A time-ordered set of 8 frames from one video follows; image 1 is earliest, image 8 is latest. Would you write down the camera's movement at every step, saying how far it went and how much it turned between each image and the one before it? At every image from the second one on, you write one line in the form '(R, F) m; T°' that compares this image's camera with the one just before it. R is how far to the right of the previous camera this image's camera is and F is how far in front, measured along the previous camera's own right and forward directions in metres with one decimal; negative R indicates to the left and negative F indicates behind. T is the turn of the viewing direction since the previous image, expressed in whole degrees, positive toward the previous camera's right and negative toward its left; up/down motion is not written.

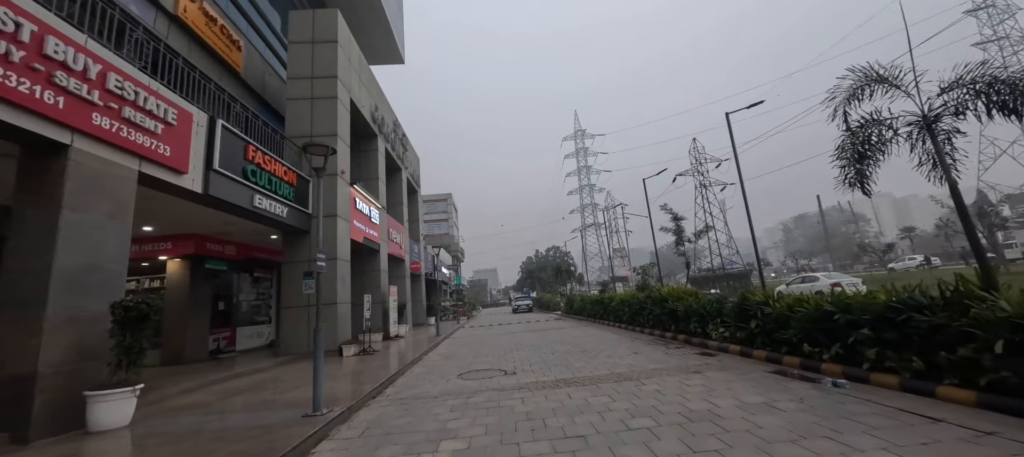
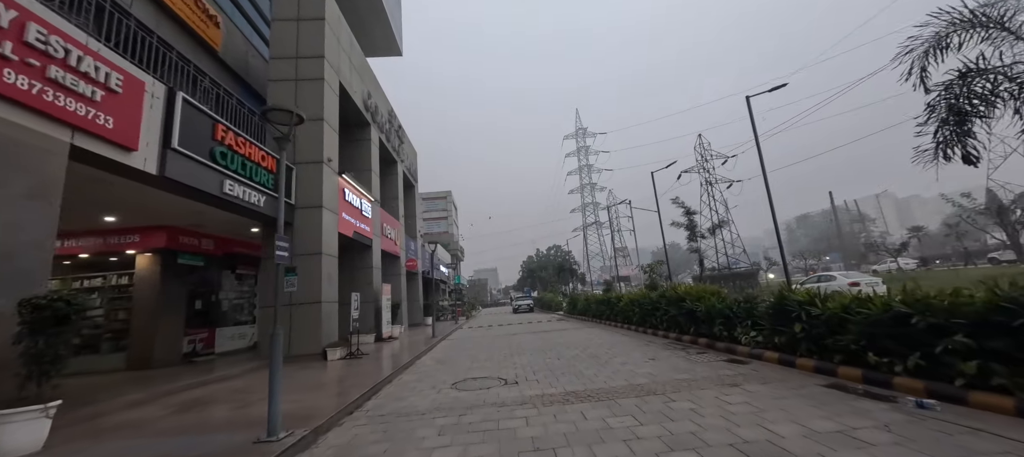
(0.0, +1.0) m; 0°
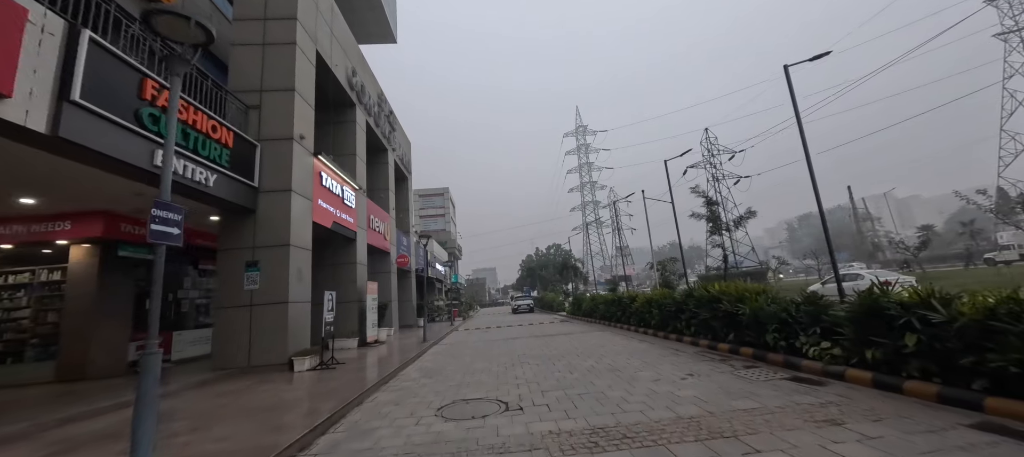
(-0.1, +1.5) m; 0°
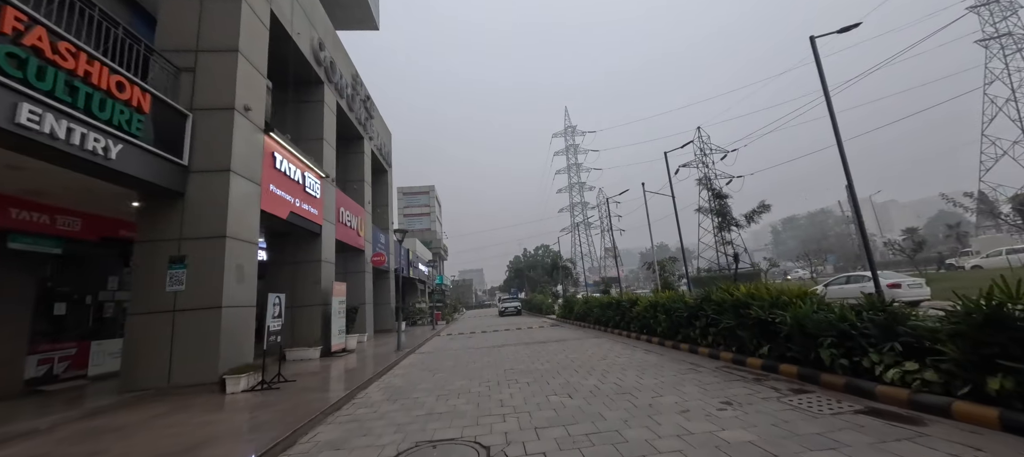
(0.0, +1.4) m; +2°
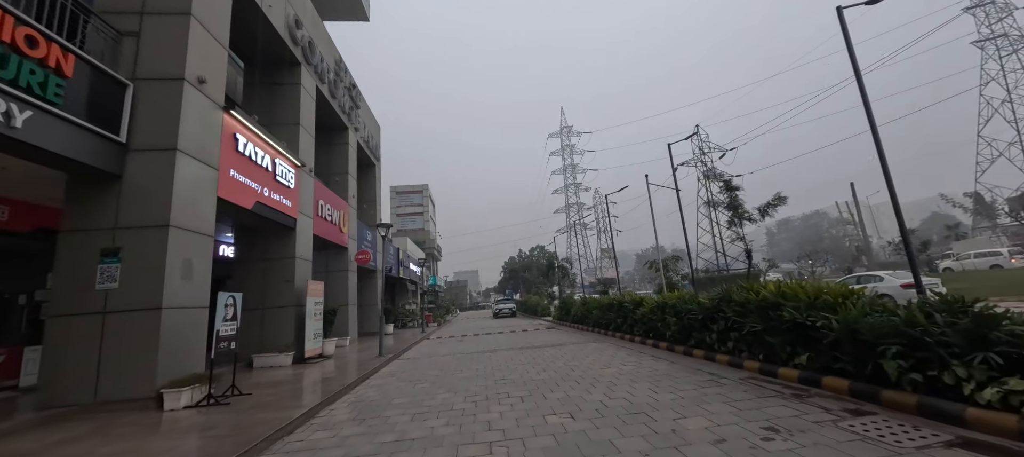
(+0.1, +1.0) m; +1°
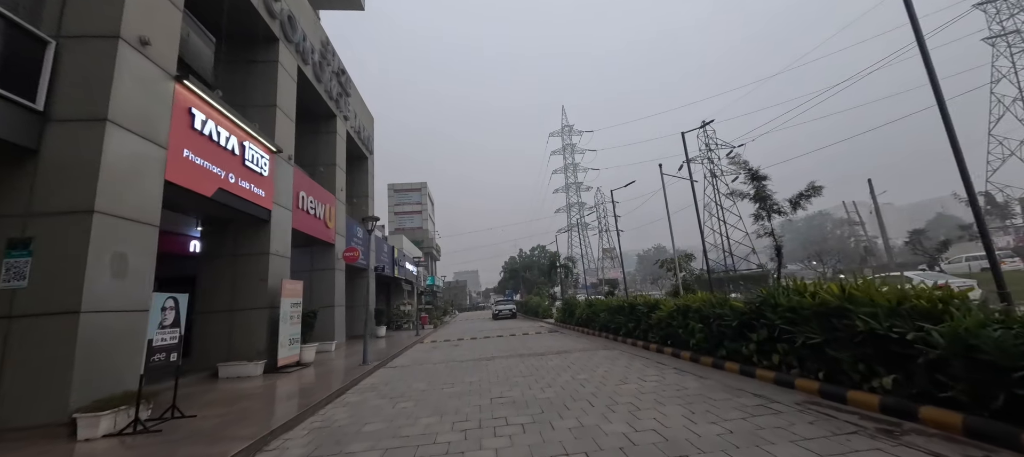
(0.0, +1.1) m; 0°
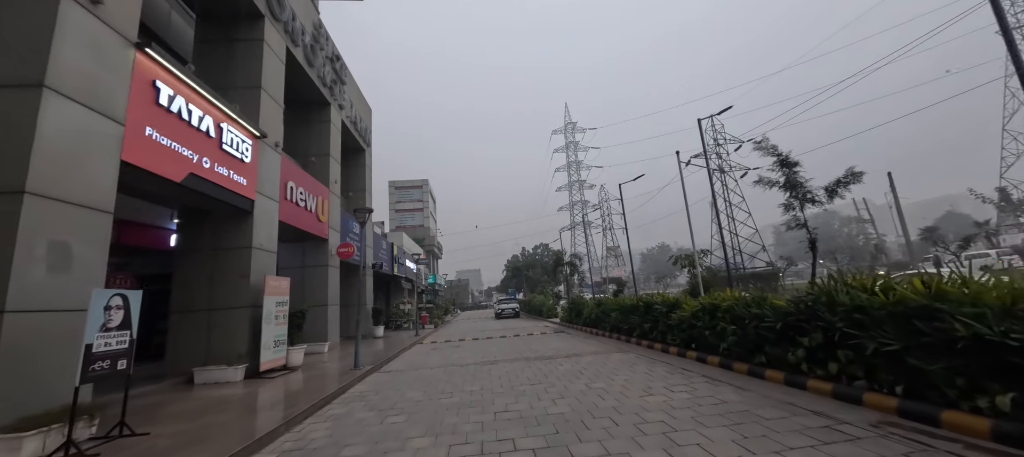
(-0.1, +0.8) m; 0°
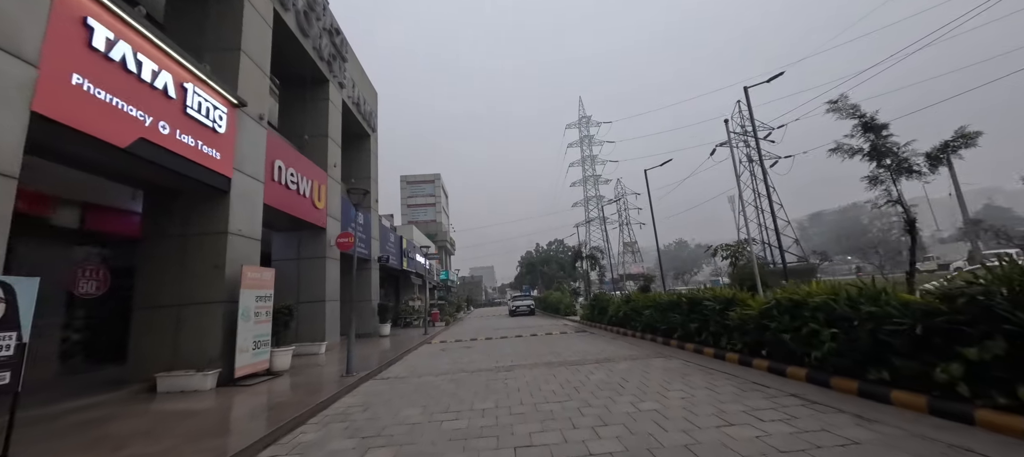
(-0.1, +1.4) m; -2°
